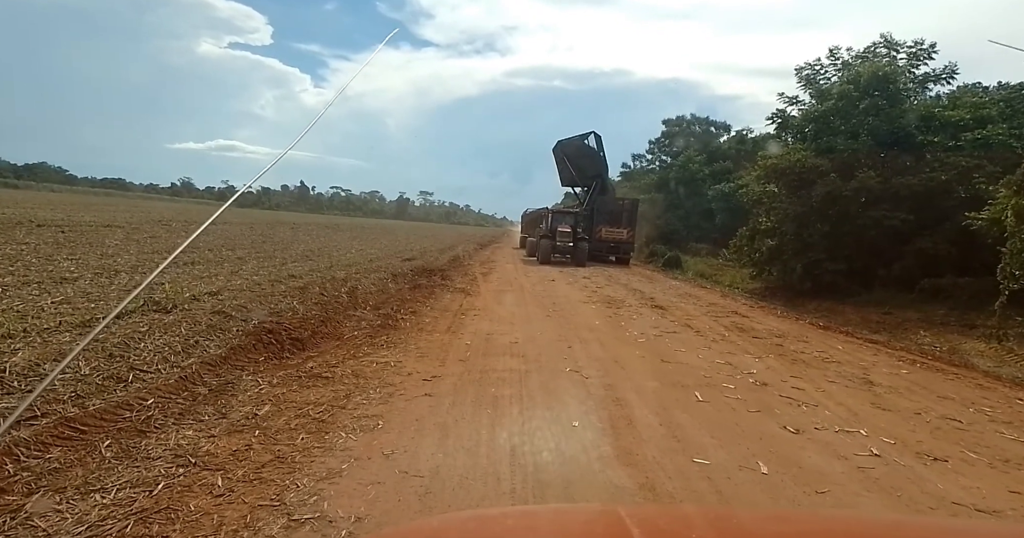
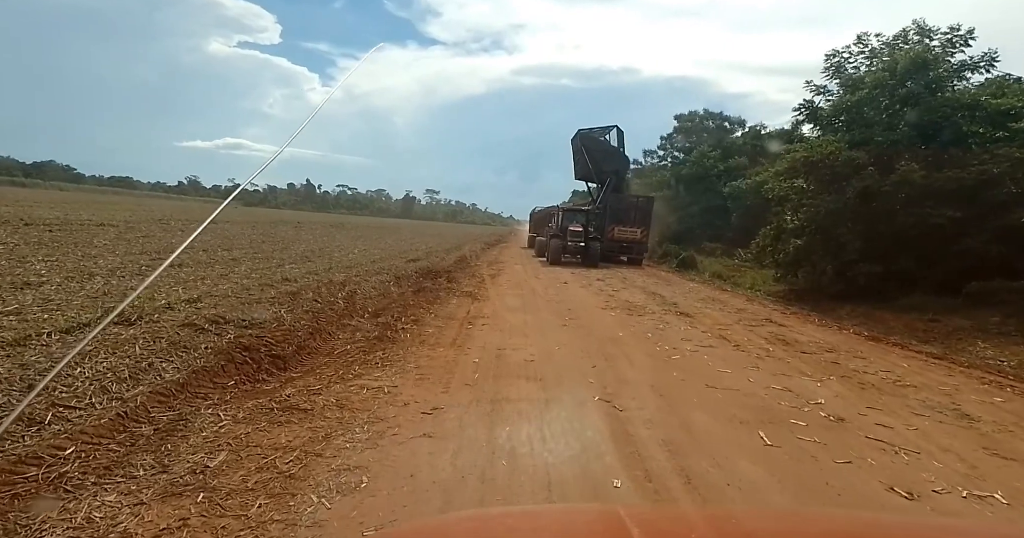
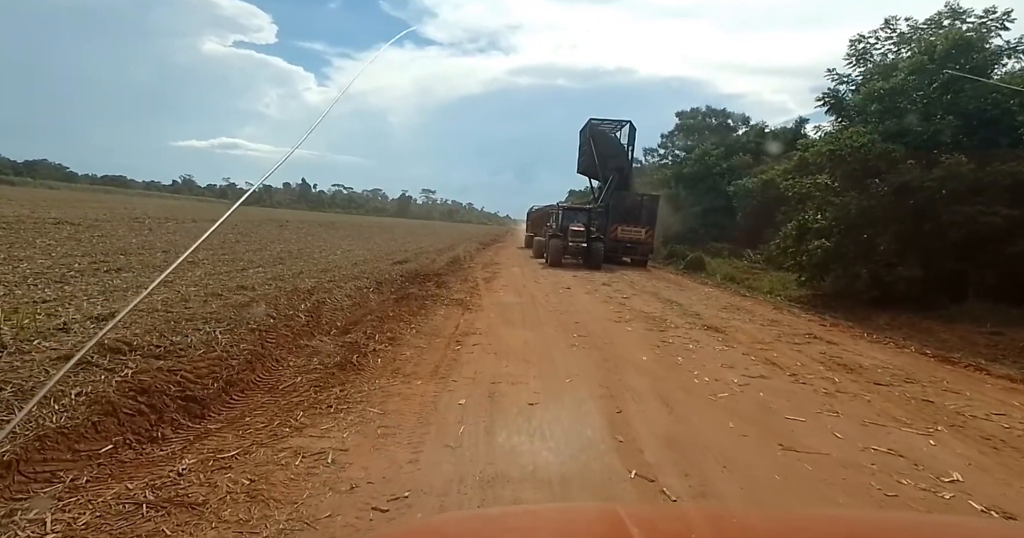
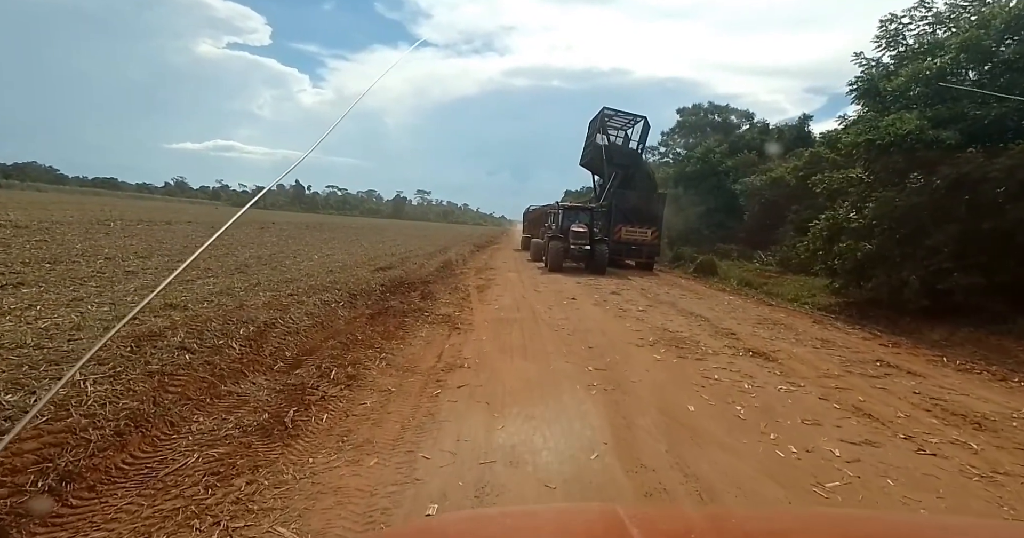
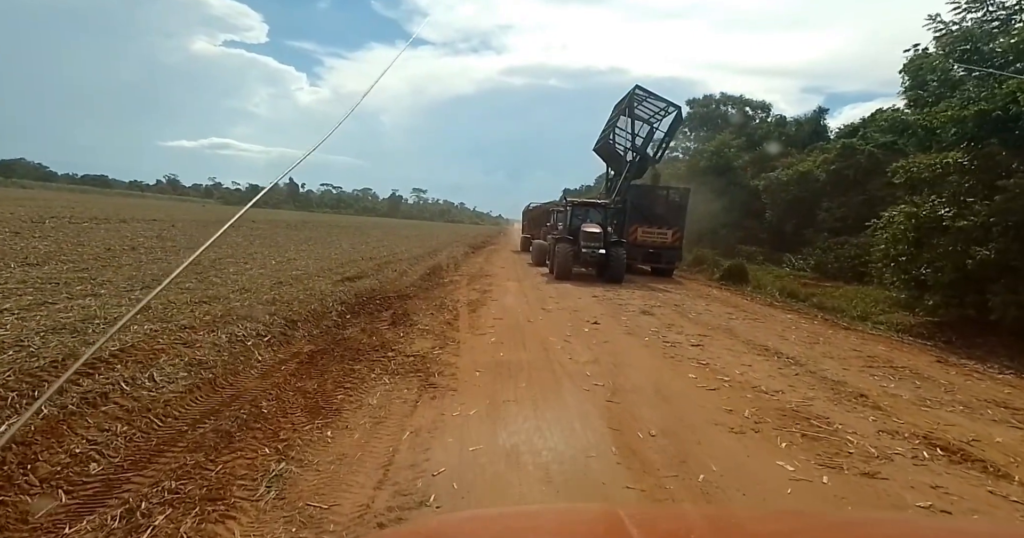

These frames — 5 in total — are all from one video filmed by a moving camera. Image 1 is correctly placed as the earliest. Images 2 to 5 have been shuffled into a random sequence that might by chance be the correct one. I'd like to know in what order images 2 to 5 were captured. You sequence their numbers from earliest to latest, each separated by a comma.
2, 3, 4, 5
